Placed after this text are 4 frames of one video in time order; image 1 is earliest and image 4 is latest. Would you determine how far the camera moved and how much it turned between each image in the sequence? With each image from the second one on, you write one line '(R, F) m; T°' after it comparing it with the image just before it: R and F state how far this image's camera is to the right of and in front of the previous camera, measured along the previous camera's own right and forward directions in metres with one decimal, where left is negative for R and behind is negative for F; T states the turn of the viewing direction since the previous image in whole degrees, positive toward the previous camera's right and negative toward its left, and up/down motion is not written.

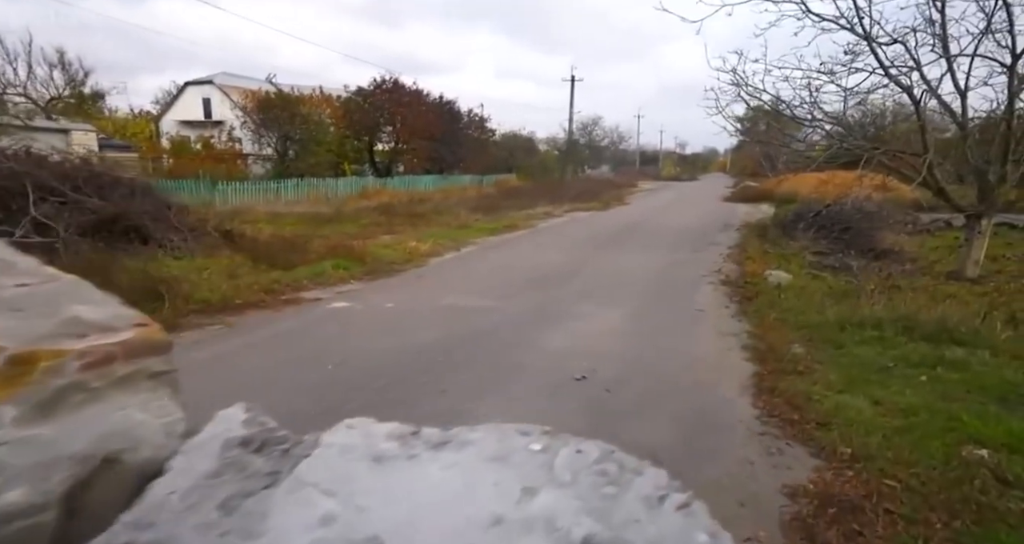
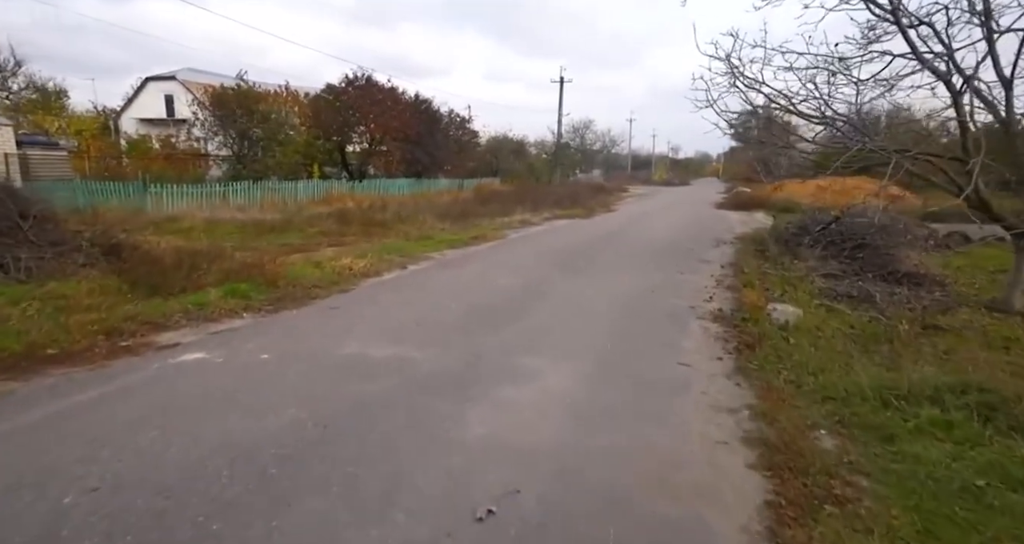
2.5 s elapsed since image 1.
(+0.7, +1.9) m; +1°
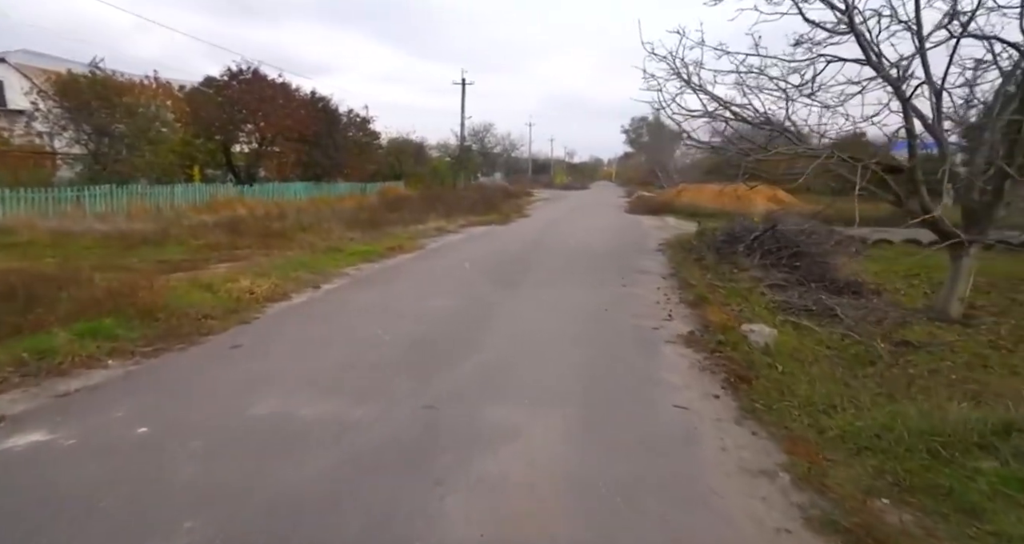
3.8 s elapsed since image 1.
(-0.5, +1.1) m; +10°
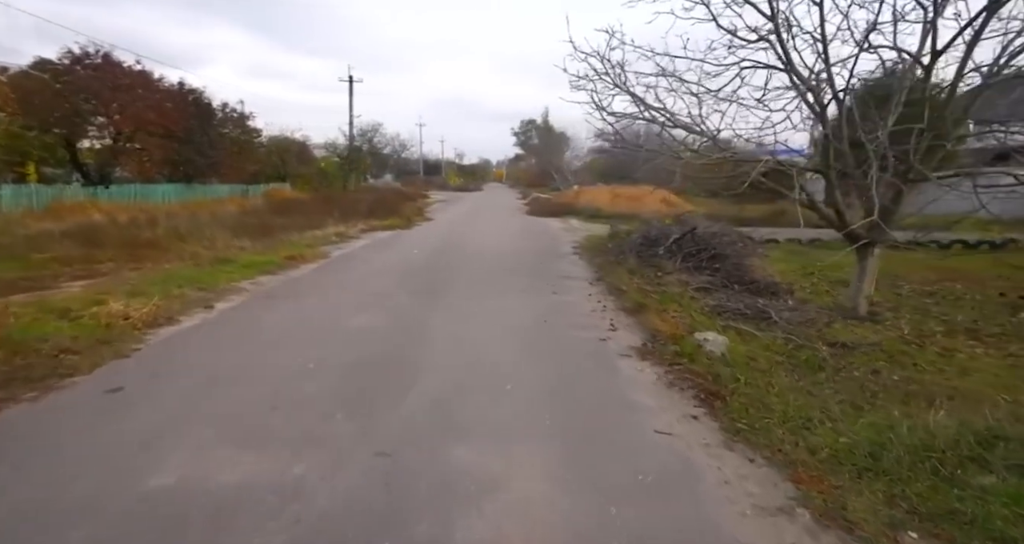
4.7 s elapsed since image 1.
(-0.5, +0.7) m; +11°
